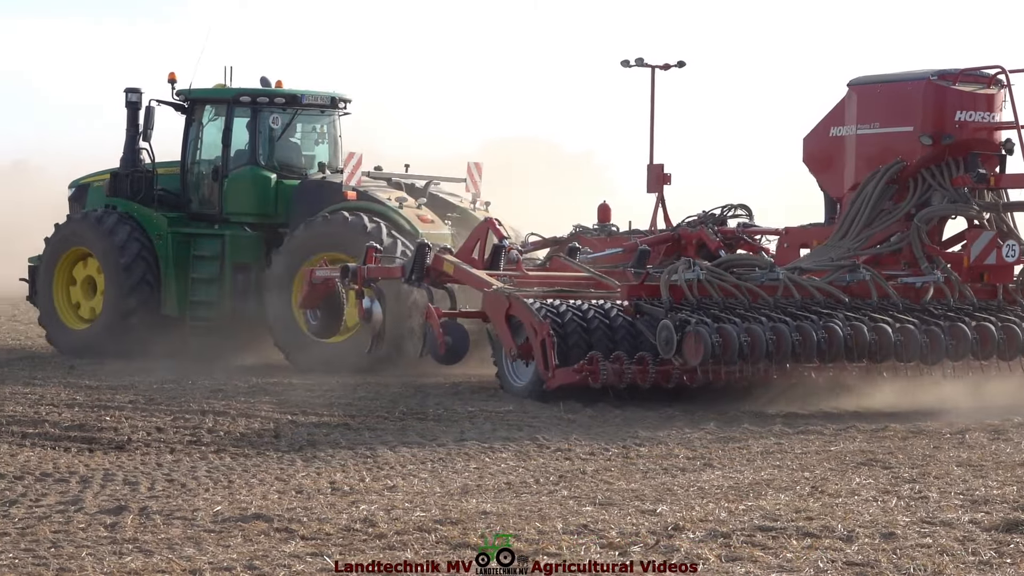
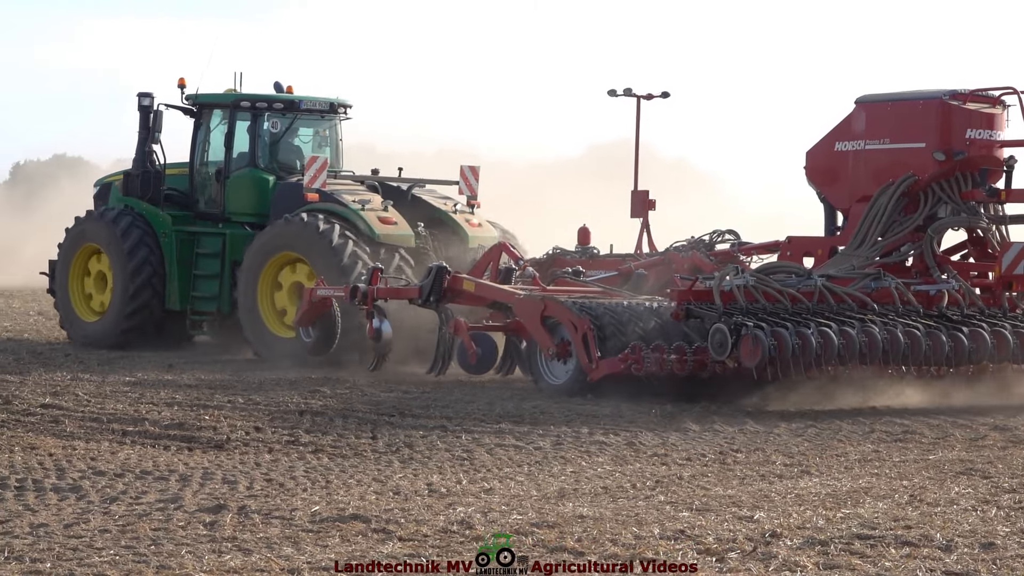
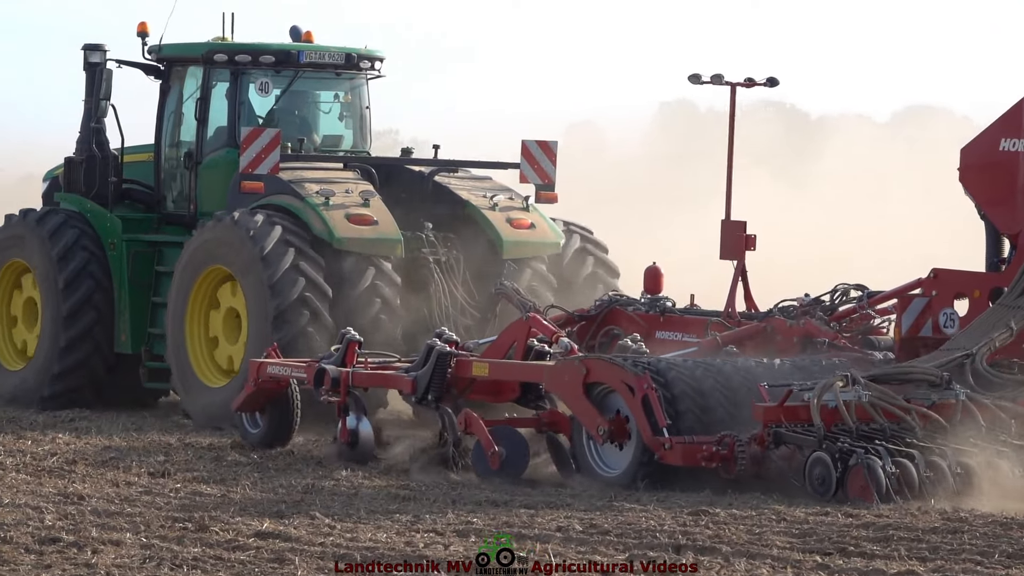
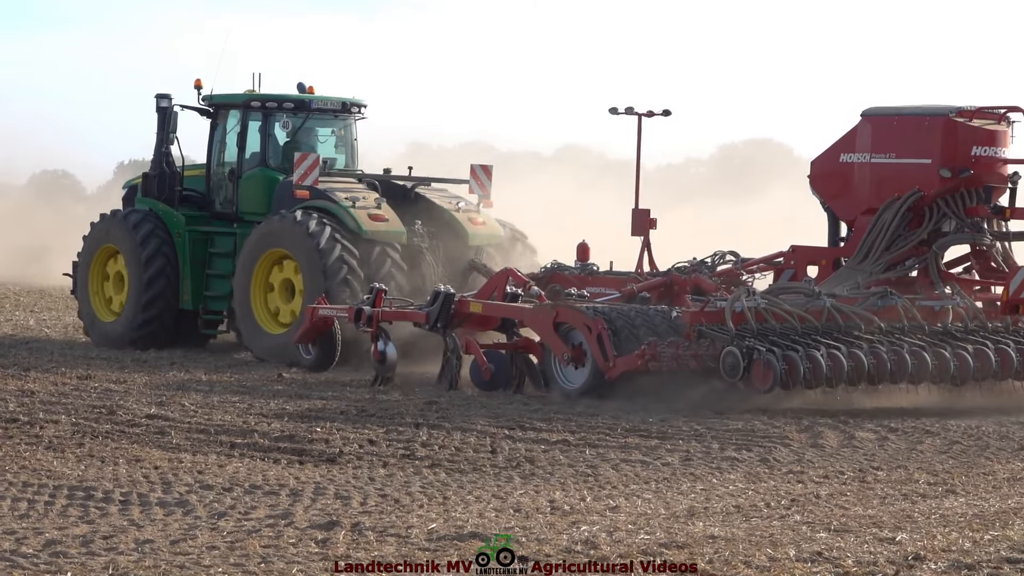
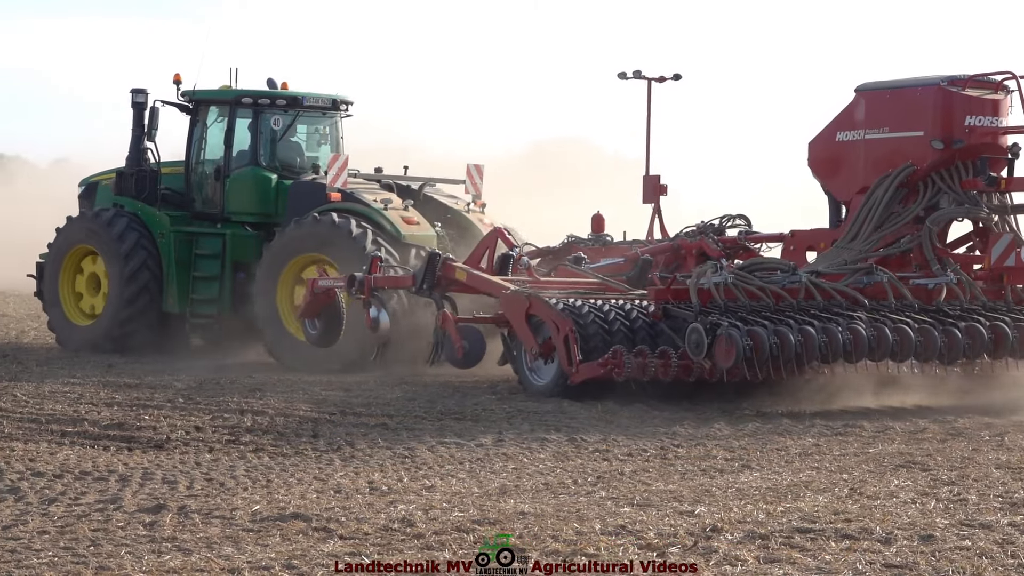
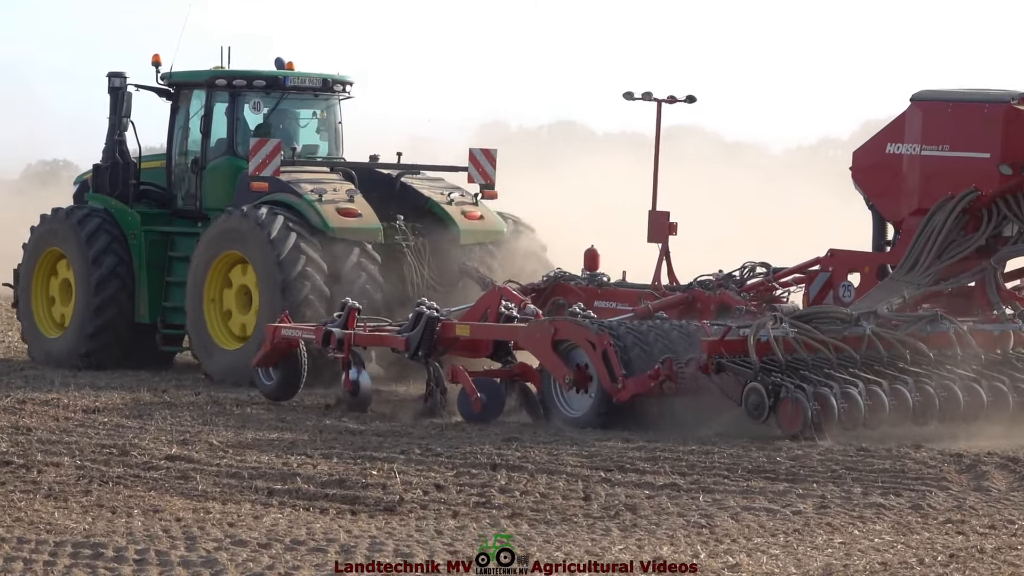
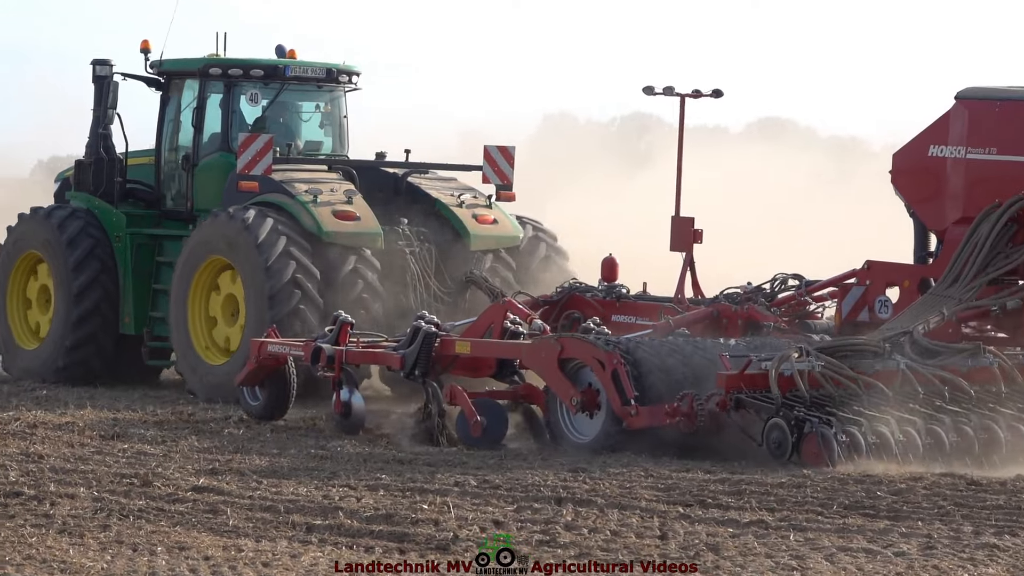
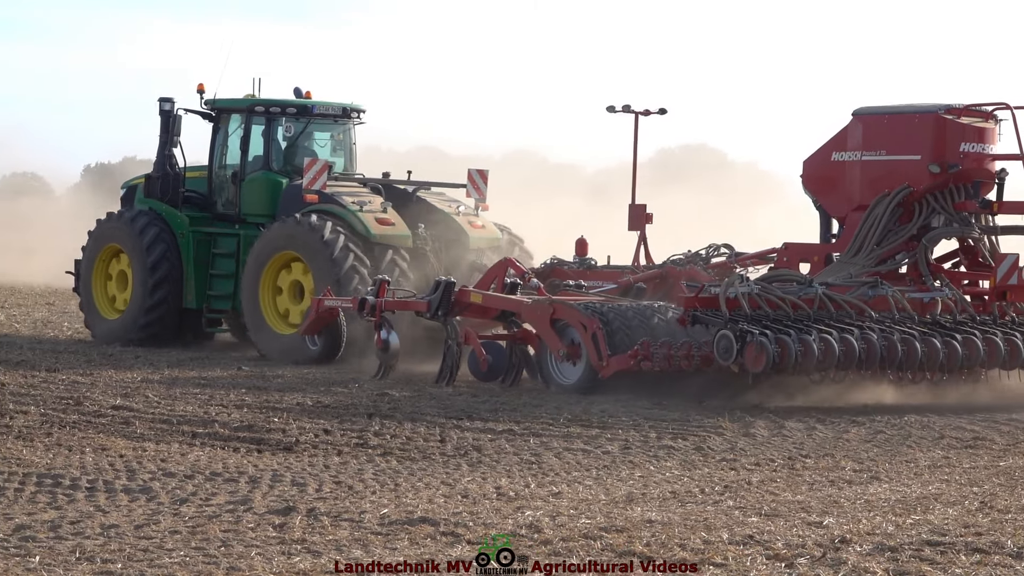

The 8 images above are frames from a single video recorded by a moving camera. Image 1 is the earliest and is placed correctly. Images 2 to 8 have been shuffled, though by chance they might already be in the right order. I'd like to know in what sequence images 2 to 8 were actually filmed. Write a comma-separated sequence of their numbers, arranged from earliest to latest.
5, 2, 8, 4, 6, 7, 3
